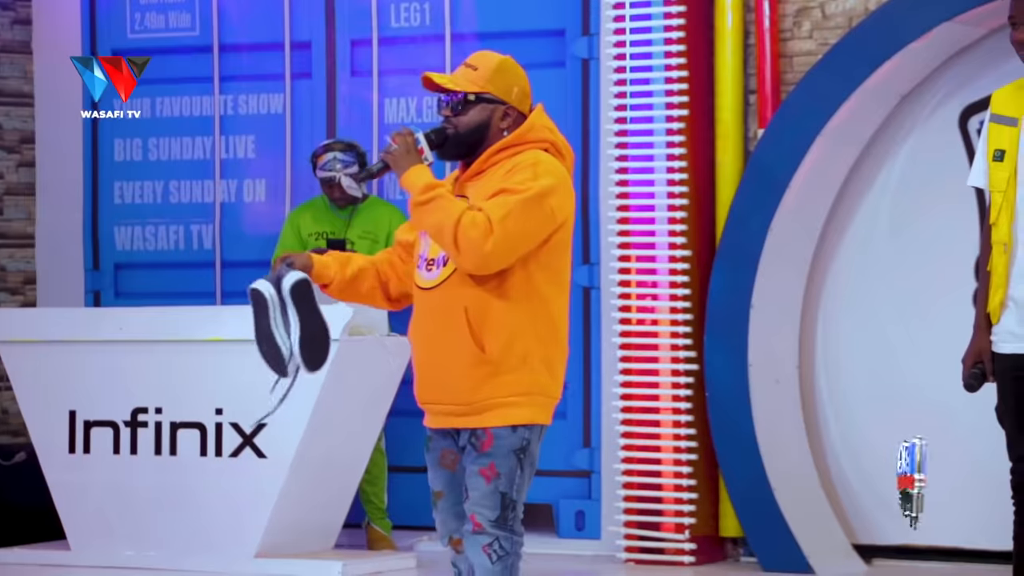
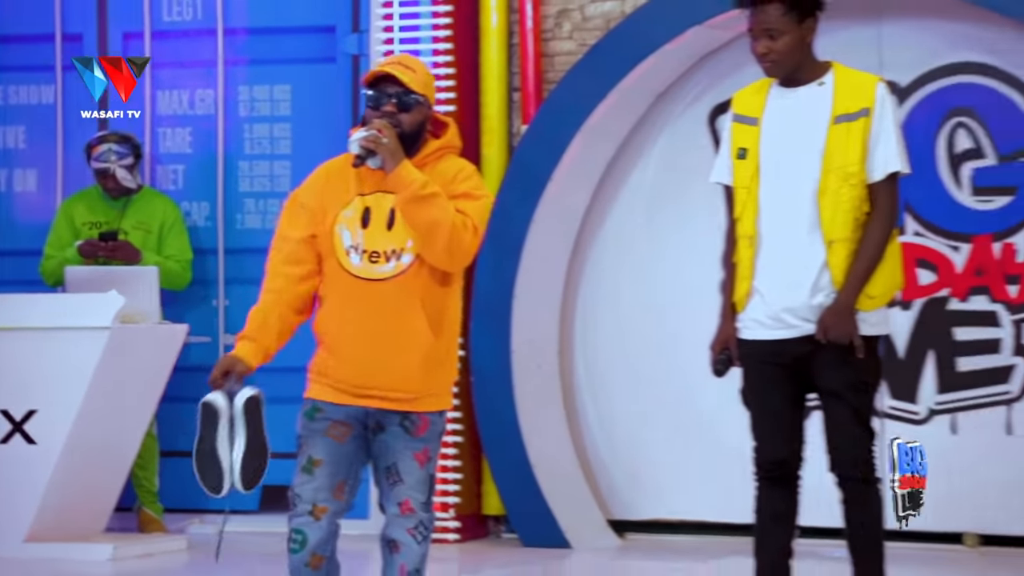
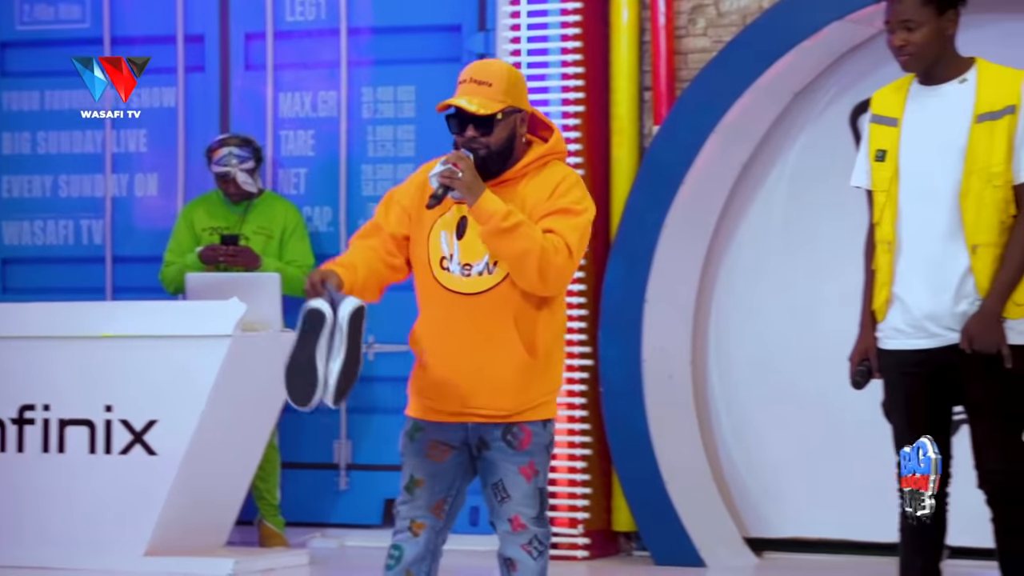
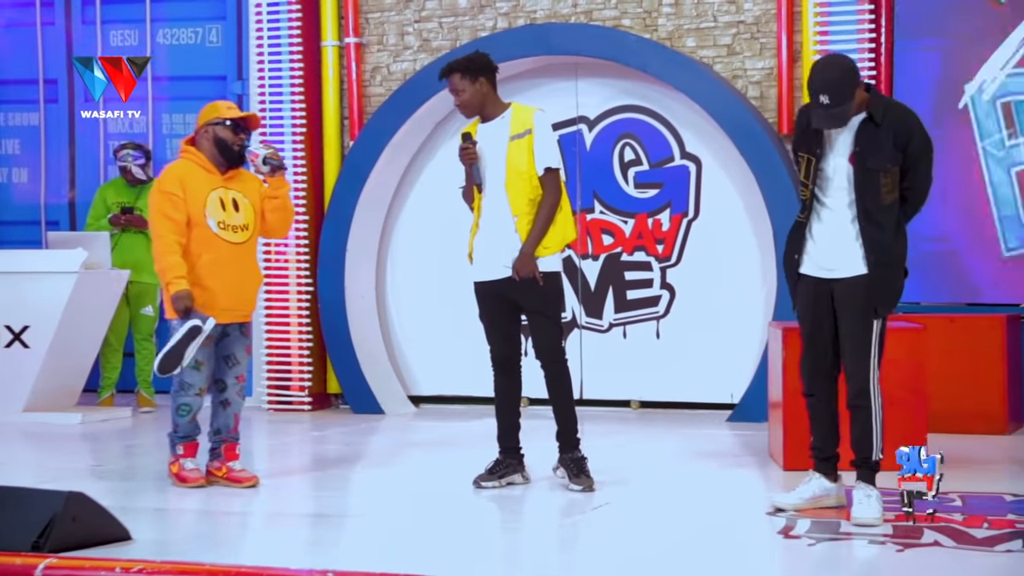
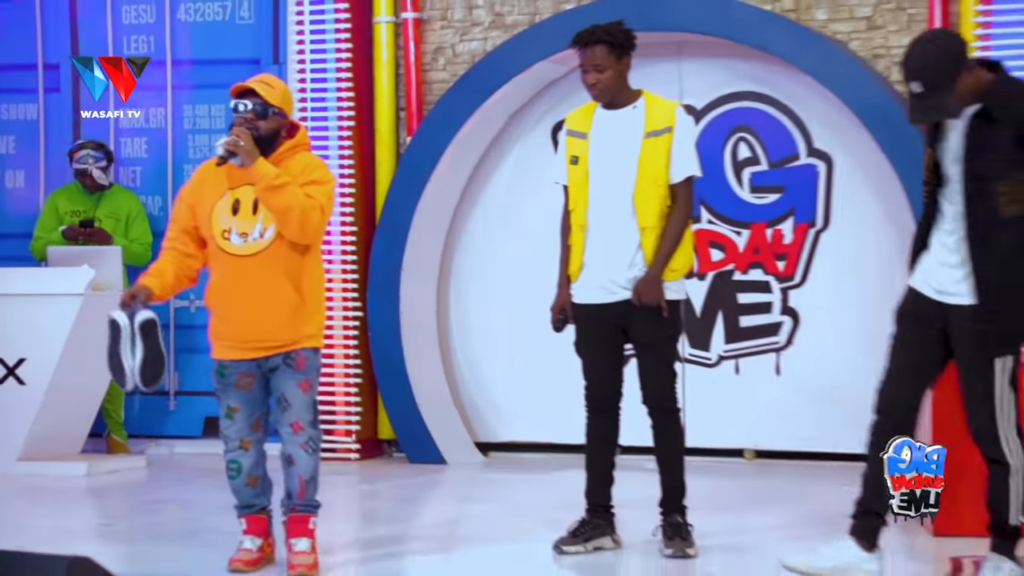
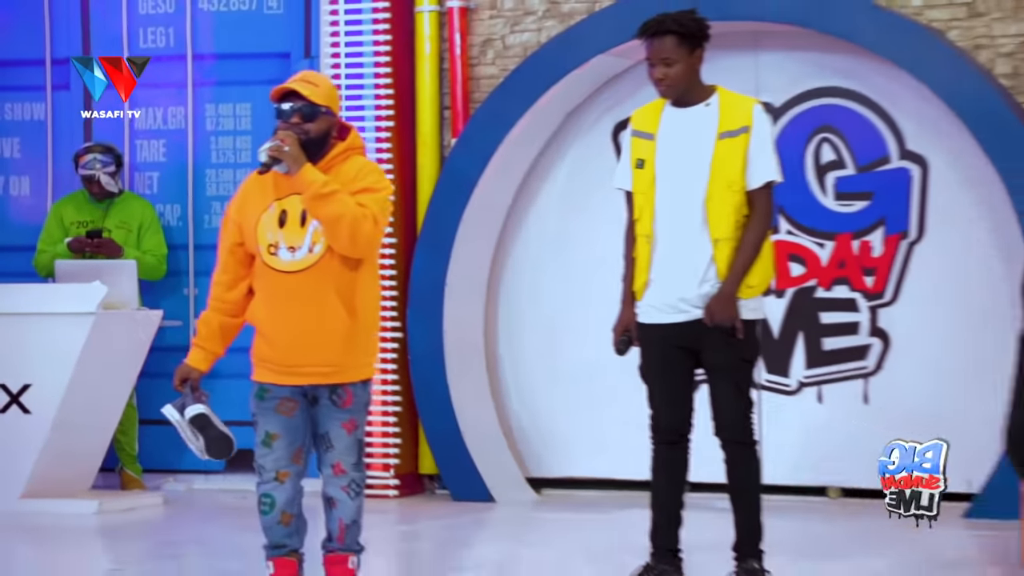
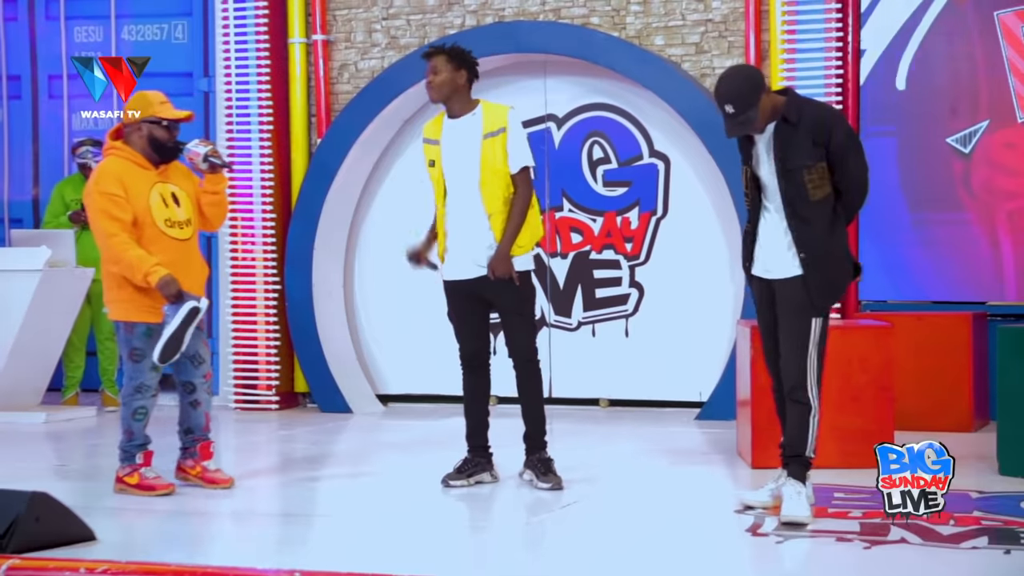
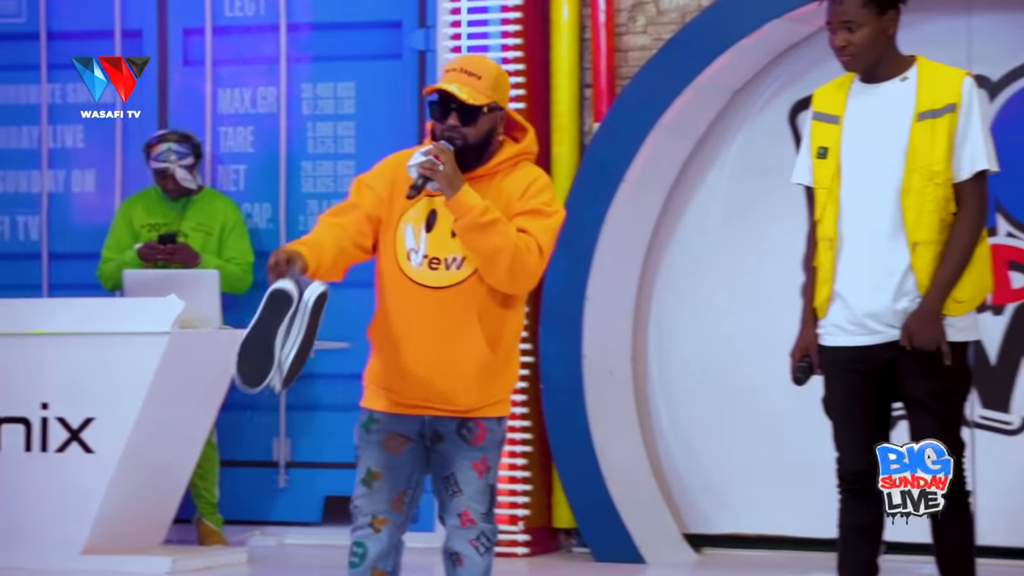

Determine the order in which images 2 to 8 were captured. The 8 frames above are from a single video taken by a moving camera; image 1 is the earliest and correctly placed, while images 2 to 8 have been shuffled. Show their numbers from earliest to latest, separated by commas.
3, 8, 2, 6, 5, 7, 4
